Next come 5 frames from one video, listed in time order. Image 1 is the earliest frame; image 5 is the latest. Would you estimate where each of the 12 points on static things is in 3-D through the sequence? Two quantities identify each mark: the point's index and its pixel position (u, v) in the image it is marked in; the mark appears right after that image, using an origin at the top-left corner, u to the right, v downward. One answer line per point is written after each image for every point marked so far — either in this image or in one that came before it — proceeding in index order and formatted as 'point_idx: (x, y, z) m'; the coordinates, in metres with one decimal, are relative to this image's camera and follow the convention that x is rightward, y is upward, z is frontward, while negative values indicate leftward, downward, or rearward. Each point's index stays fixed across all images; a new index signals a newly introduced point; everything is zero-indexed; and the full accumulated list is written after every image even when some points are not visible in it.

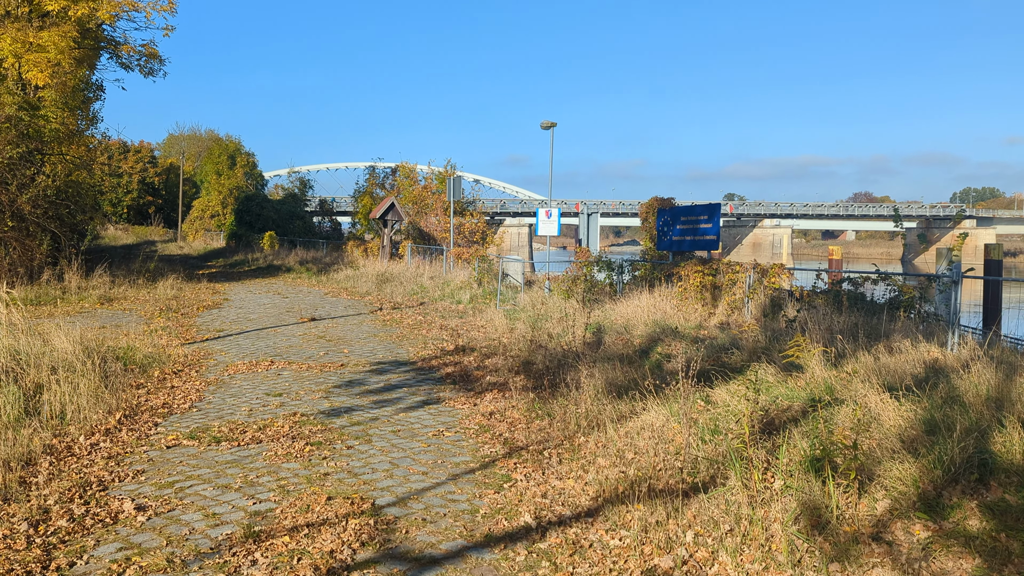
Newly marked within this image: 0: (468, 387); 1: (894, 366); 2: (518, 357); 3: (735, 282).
0: (-0.4, -1.0, +8.4) m
1: (+3.0, -0.6, +6.8) m
2: (+0.1, -0.8, +9.6) m
3: (+2.9, +0.1, +11.1) m
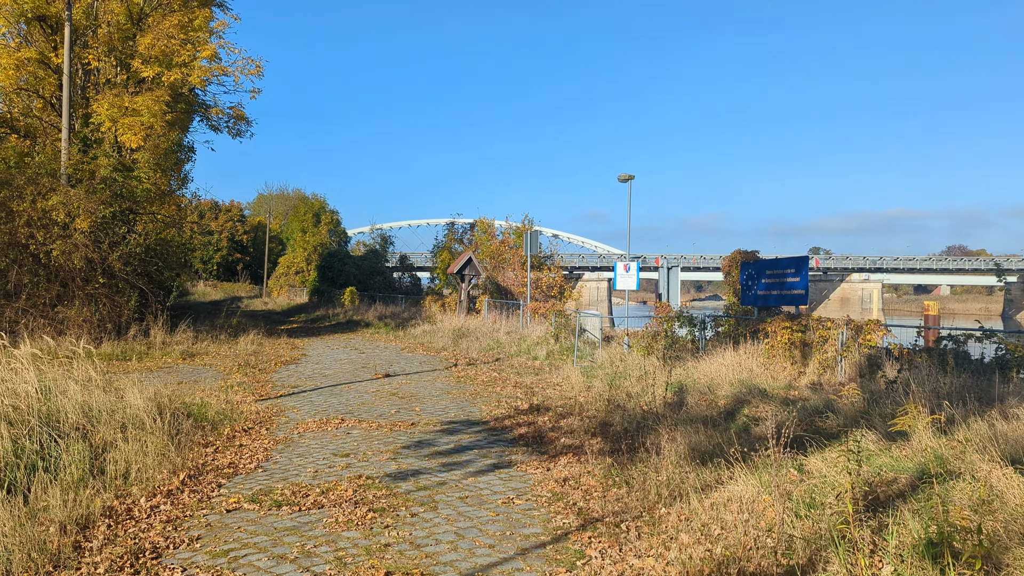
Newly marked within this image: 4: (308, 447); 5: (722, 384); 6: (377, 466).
0: (+0.3, -1.5, +8.0) m
1: (+3.5, -1.0, +6.1) m
2: (+0.9, -1.4, +9.2) m
3: (+3.8, -0.6, +10.5) m
4: (-2.0, -1.5, +8.4) m
5: (+2.3, -1.1, +9.7) m
6: (-1.2, -1.5, +7.4) m
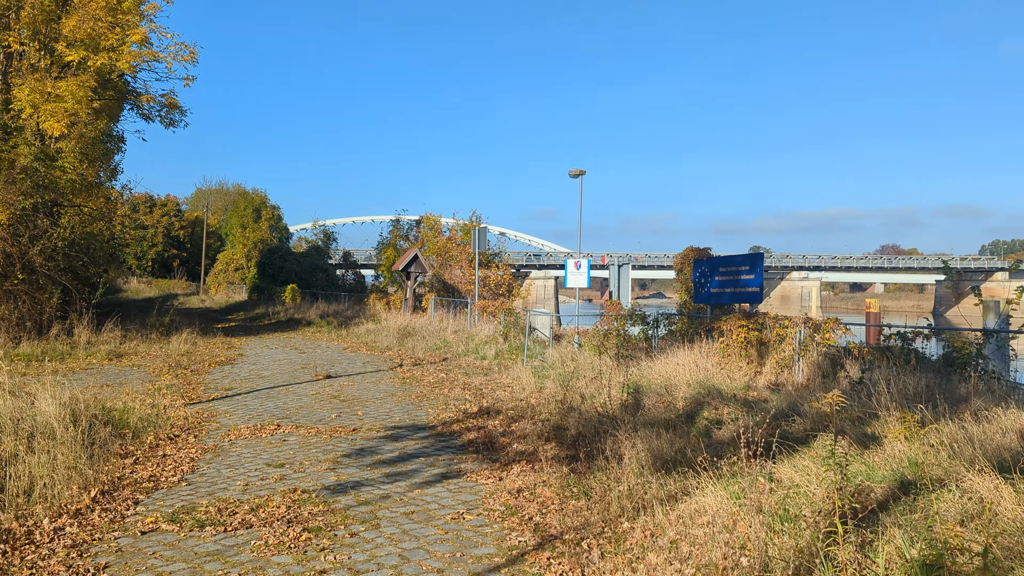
0: (-0.2, -1.5, +7.5) m
1: (+3.2, -1.0, +5.8) m
2: (+0.4, -1.3, +8.7) m
3: (+3.2, -0.6, +10.2) m
4: (-2.4, -1.5, +7.7) m
5: (+1.8, -1.0, +9.3) m
6: (-1.6, -1.5, +6.8) m
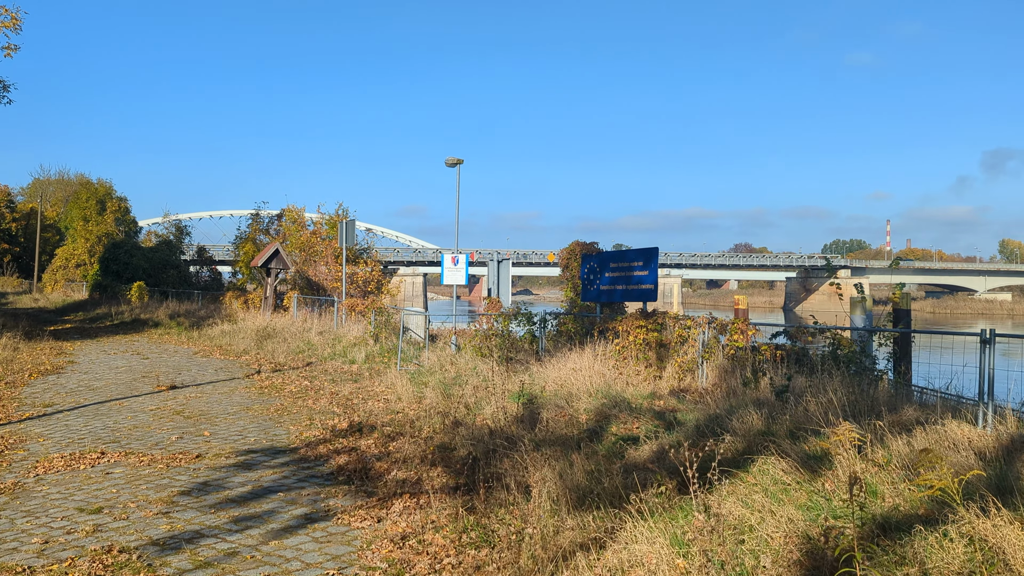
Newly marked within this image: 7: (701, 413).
0: (-1.0, -1.5, +6.3) m
1: (+2.6, -1.0, +5.1) m
2: (-0.7, -1.3, +7.5) m
3: (+1.9, -0.6, +9.4) m
4: (-3.3, -1.5, +6.1) m
5: (+0.6, -1.0, +8.3) m
6: (-2.3, -1.5, +5.3) m
7: (+1.5, -1.0, +6.9) m
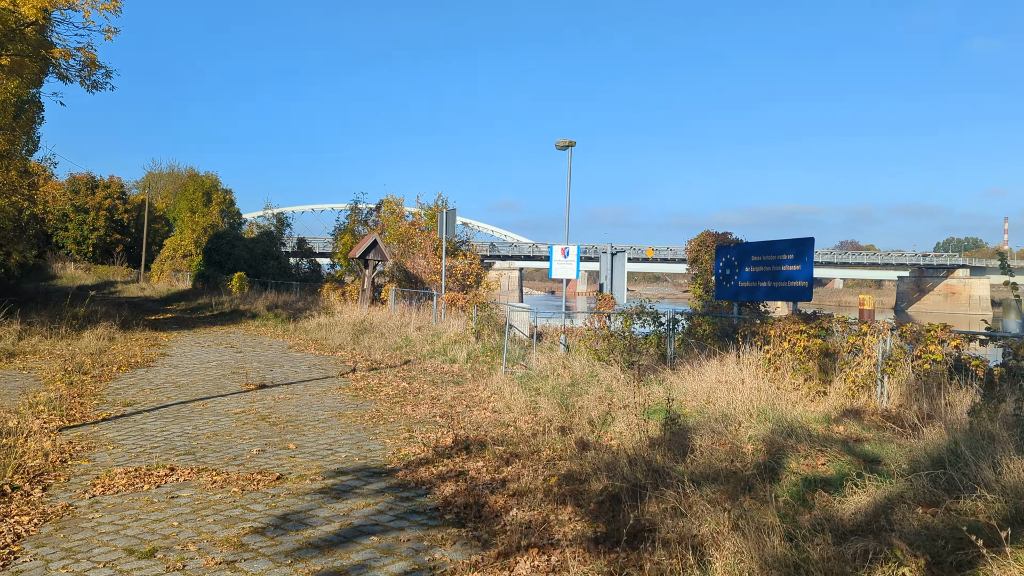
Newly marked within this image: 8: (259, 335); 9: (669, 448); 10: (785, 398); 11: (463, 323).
0: (-0.2, -1.4, +4.9) m
1: (+3.3, -1.0, +3.4) m
2: (+0.3, -1.3, +6.1) m
3: (+3.1, -0.5, +7.7) m
4: (-2.4, -1.4, +5.0) m
5: (+1.7, -1.0, +6.8) m
6: (-1.5, -1.4, +4.1) m
7: (+2.4, -1.0, +5.3) m
8: (-5.7, -1.0, +19.6) m
9: (+1.1, -1.1, +6.1) m
10: (+2.4, -0.9, +7.4) m
11: (-0.9, -0.7, +16.2) m
